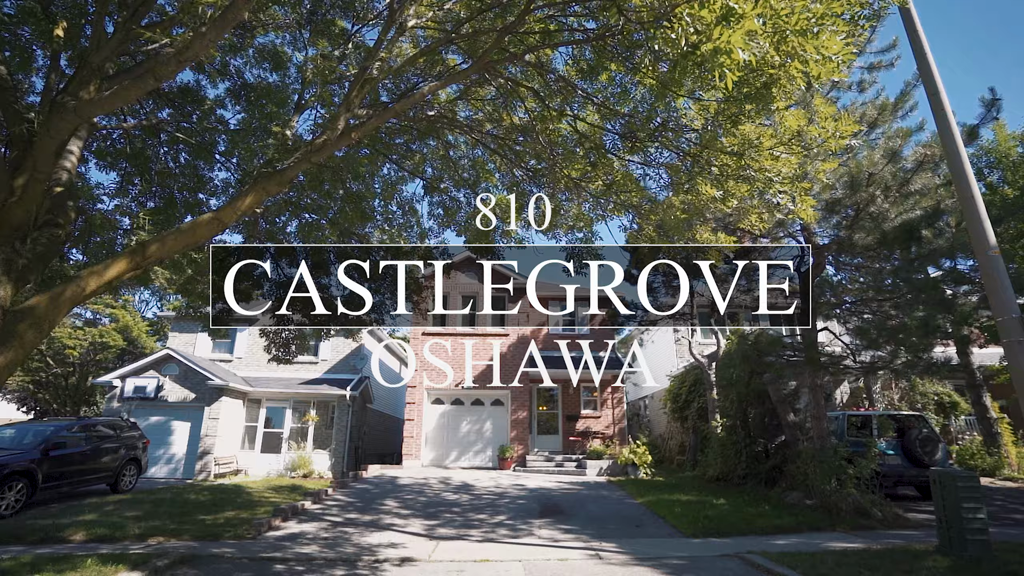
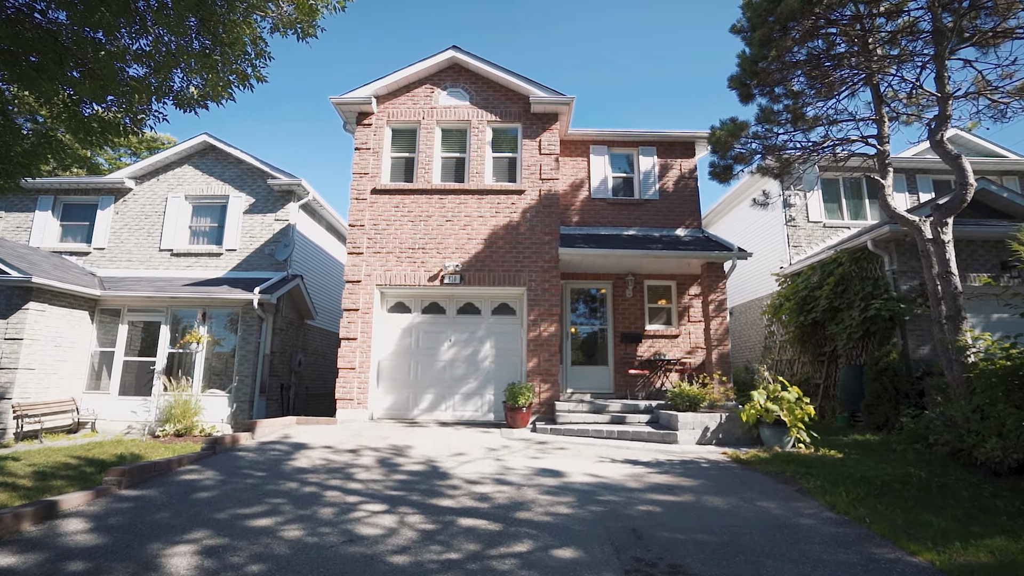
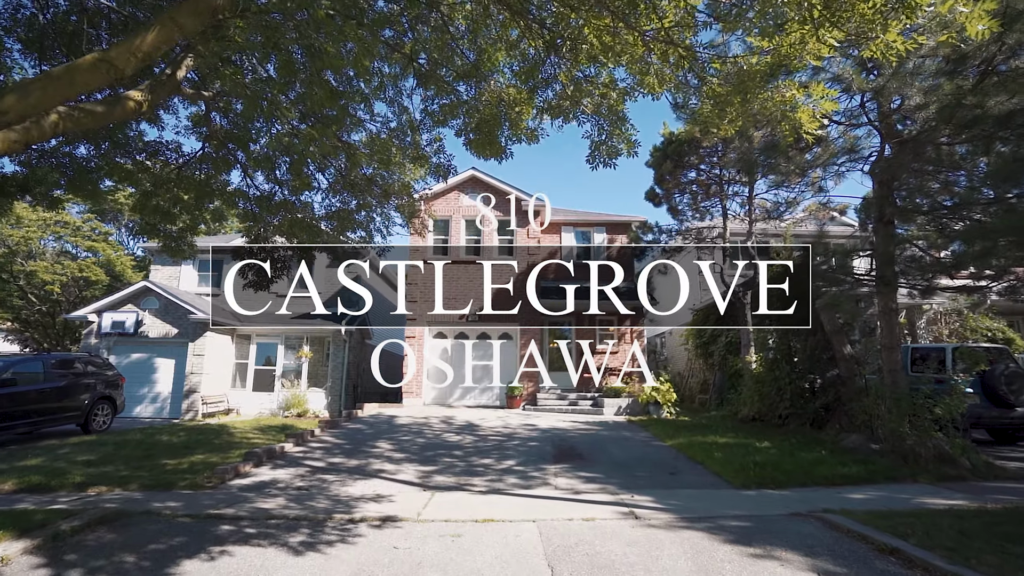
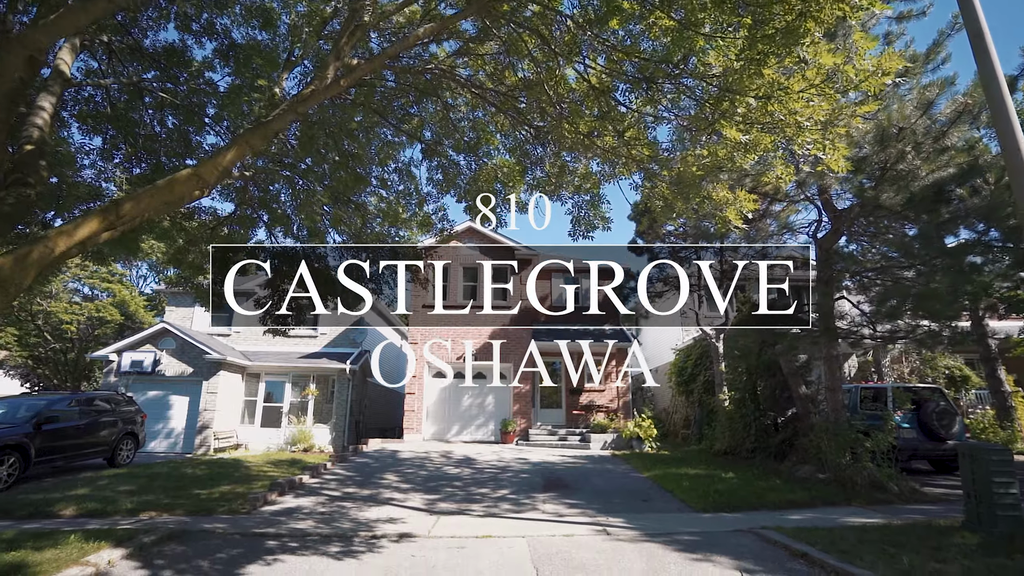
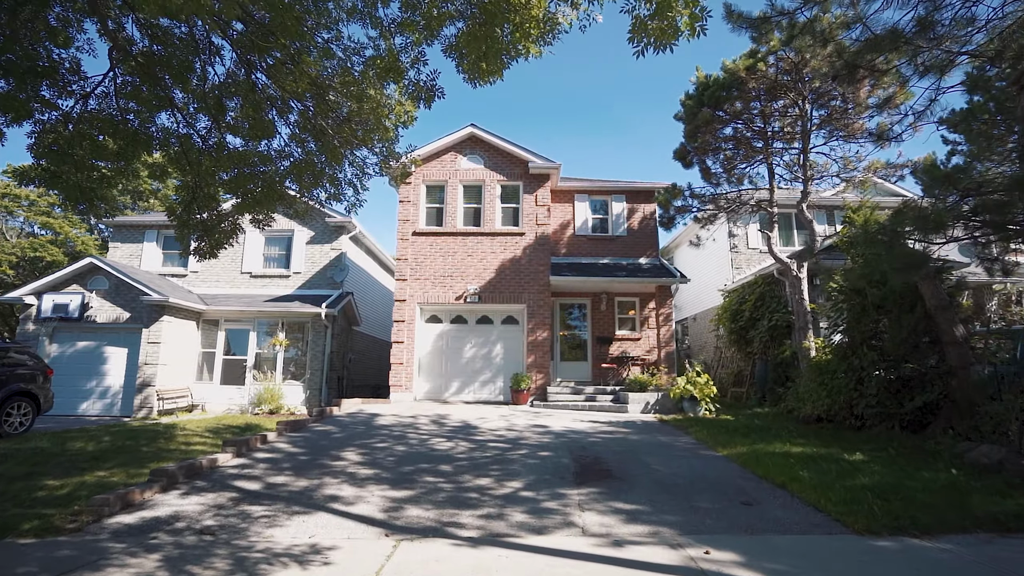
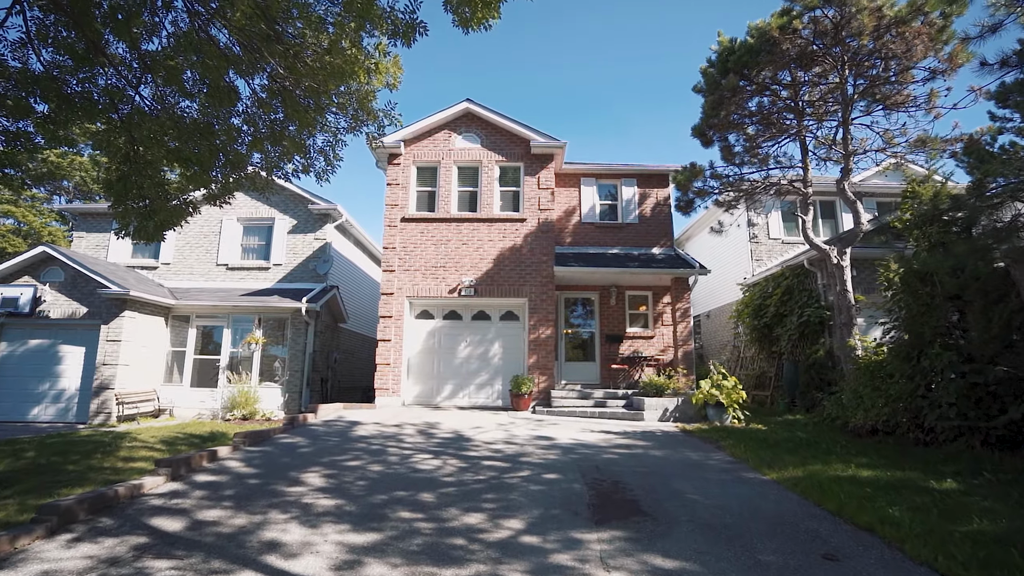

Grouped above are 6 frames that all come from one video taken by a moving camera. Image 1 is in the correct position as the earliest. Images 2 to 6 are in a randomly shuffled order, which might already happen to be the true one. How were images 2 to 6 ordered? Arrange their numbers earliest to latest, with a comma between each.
4, 3, 5, 6, 2
